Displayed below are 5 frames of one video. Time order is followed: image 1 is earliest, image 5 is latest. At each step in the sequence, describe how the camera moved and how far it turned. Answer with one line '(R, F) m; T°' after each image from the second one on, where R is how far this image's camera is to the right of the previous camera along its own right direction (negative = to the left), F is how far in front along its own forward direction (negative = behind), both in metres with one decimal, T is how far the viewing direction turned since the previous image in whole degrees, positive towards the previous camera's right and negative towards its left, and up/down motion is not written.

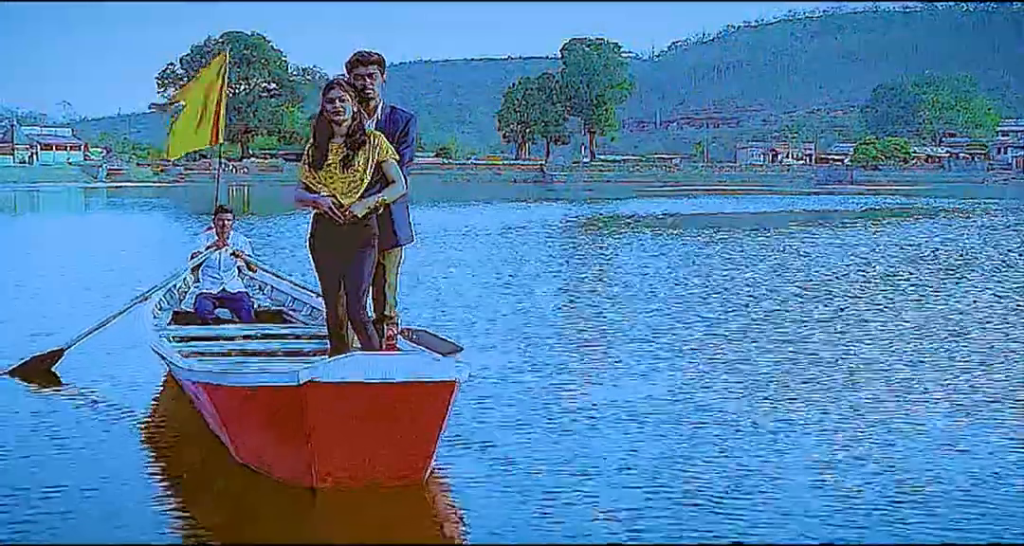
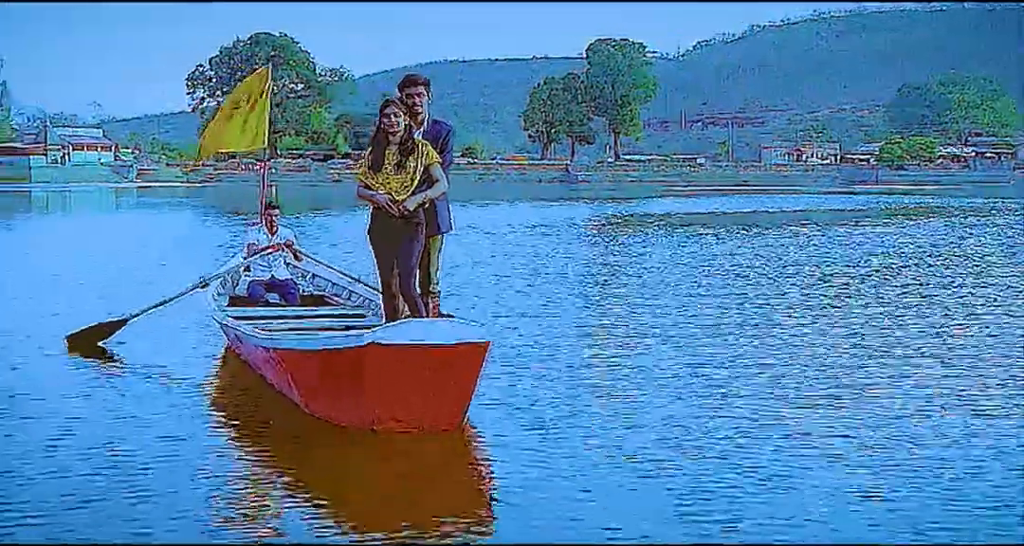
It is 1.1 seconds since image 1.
(0.0, -0.3) m; -1°
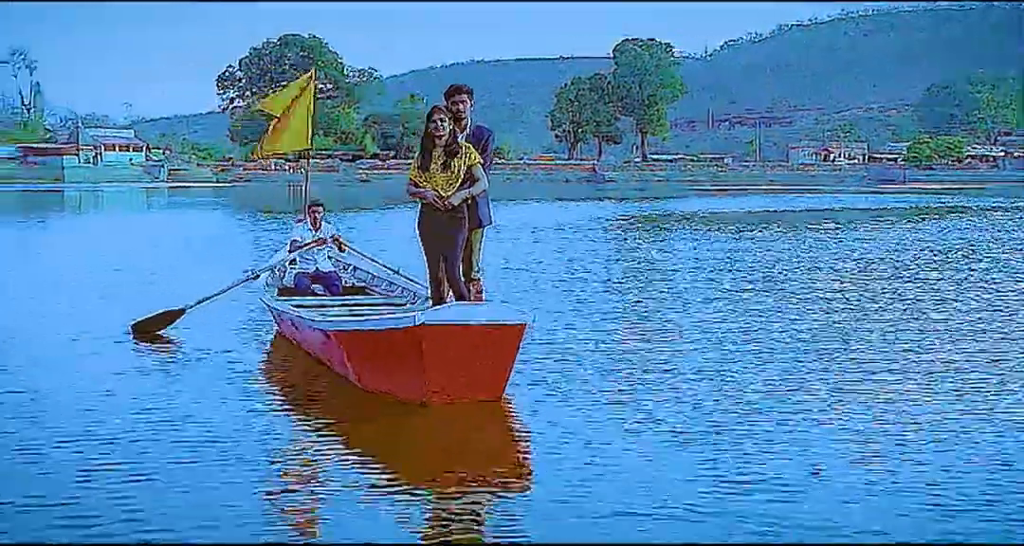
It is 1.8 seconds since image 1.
(0.0, -0.2) m; -1°
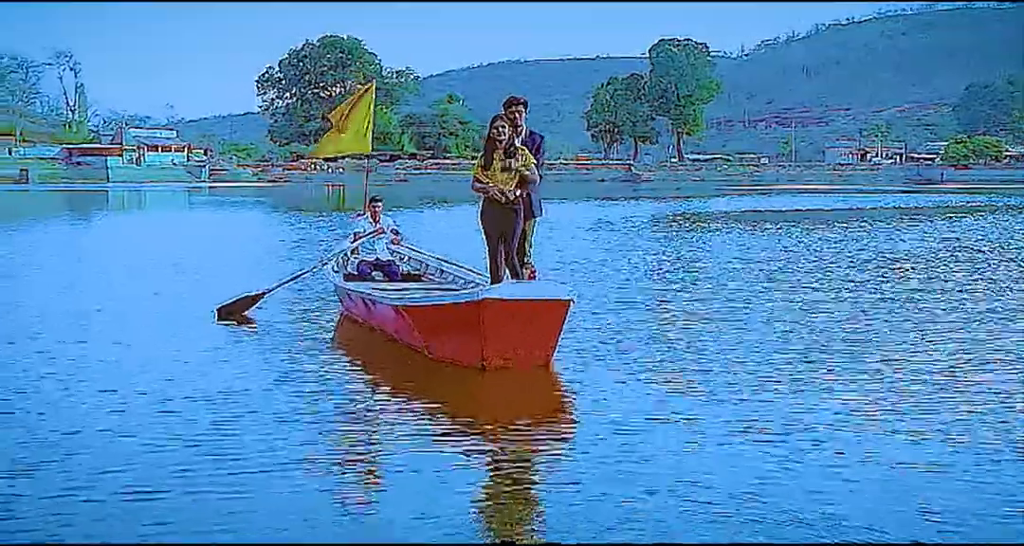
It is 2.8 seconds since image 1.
(0.0, -0.4) m; -2°
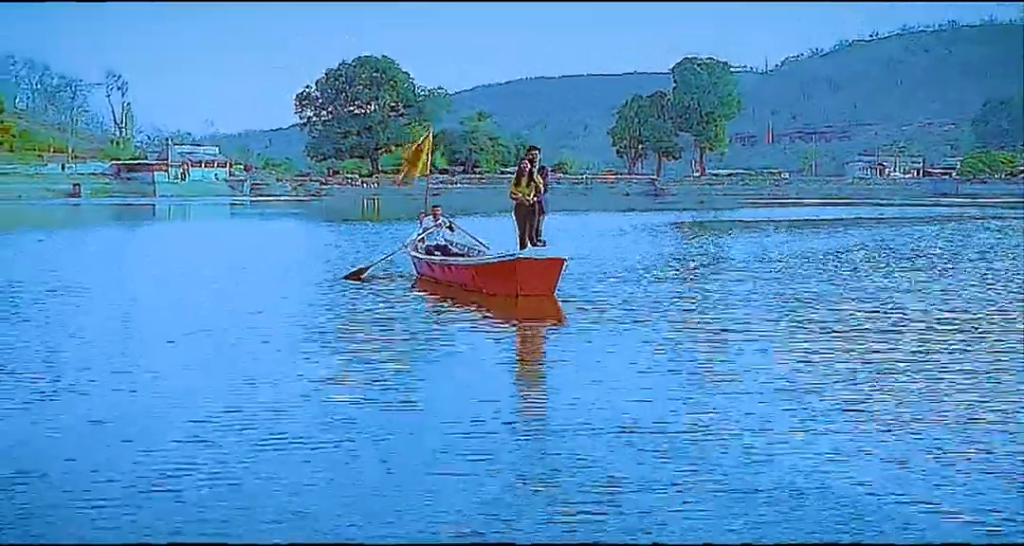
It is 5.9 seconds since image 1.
(0.0, -1.8) m; -1°
